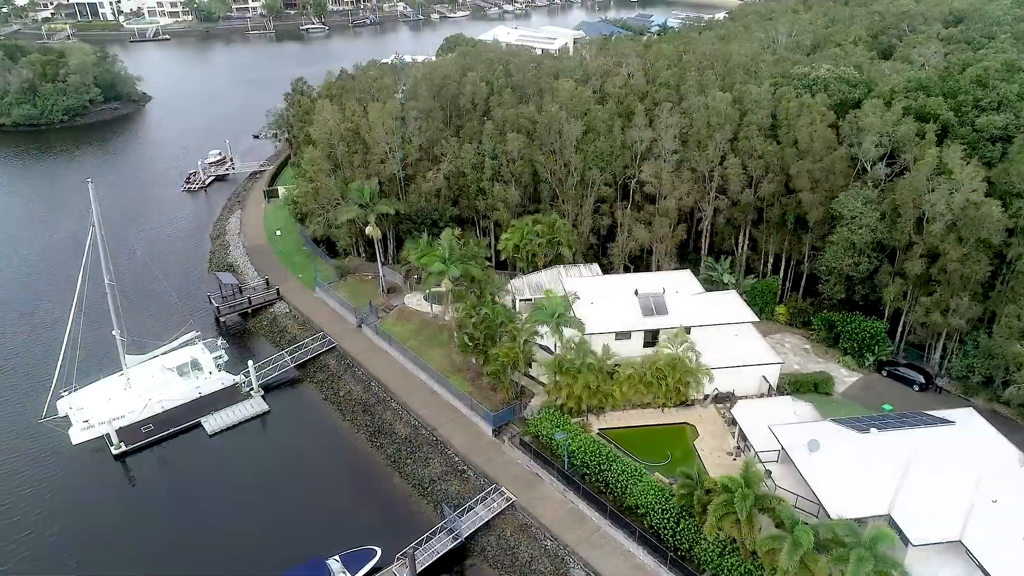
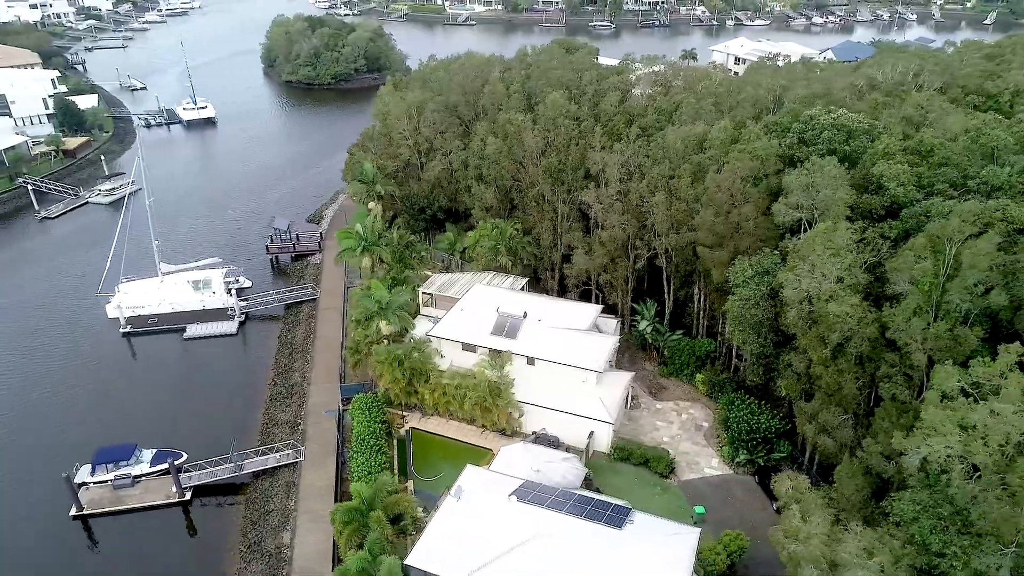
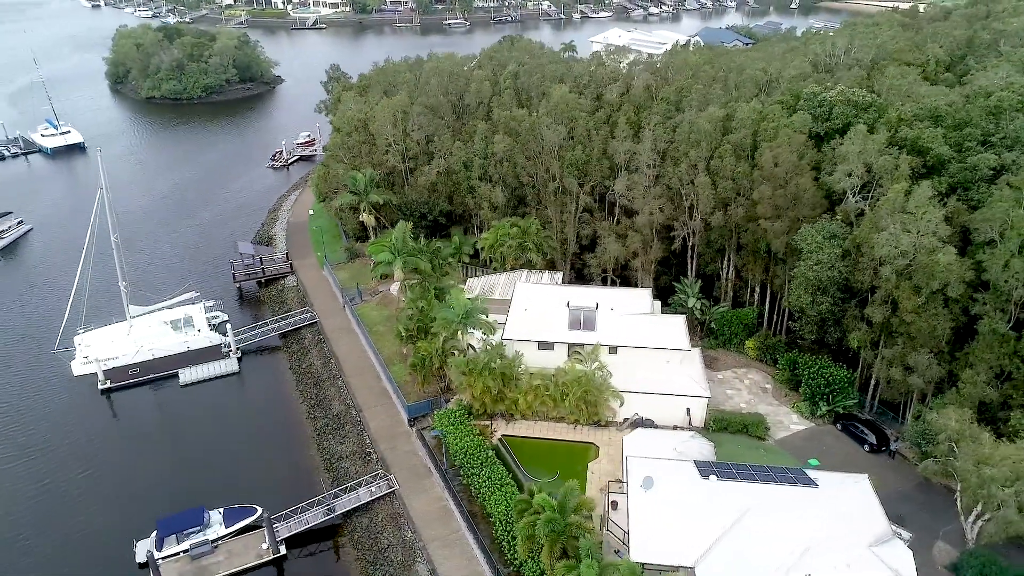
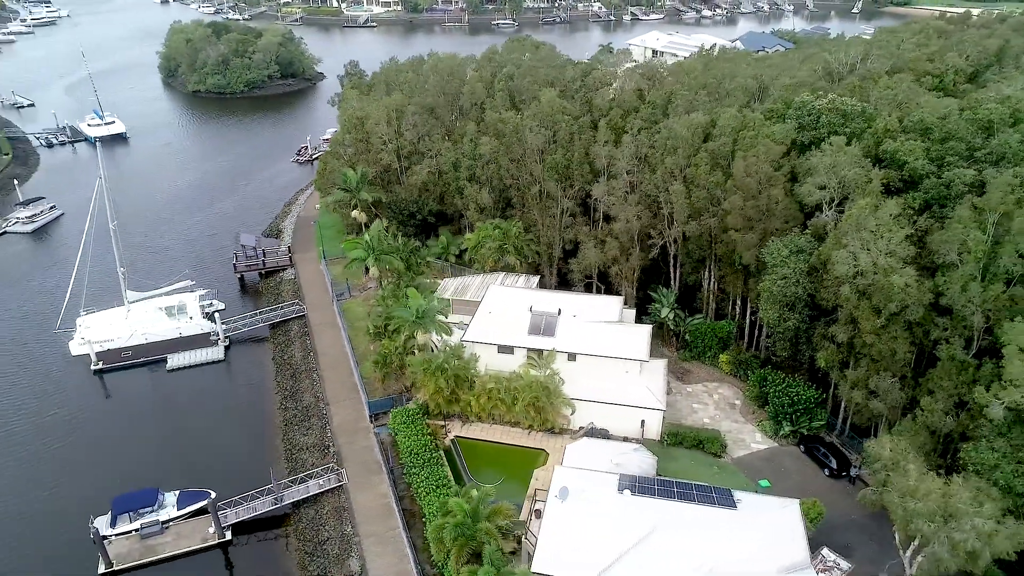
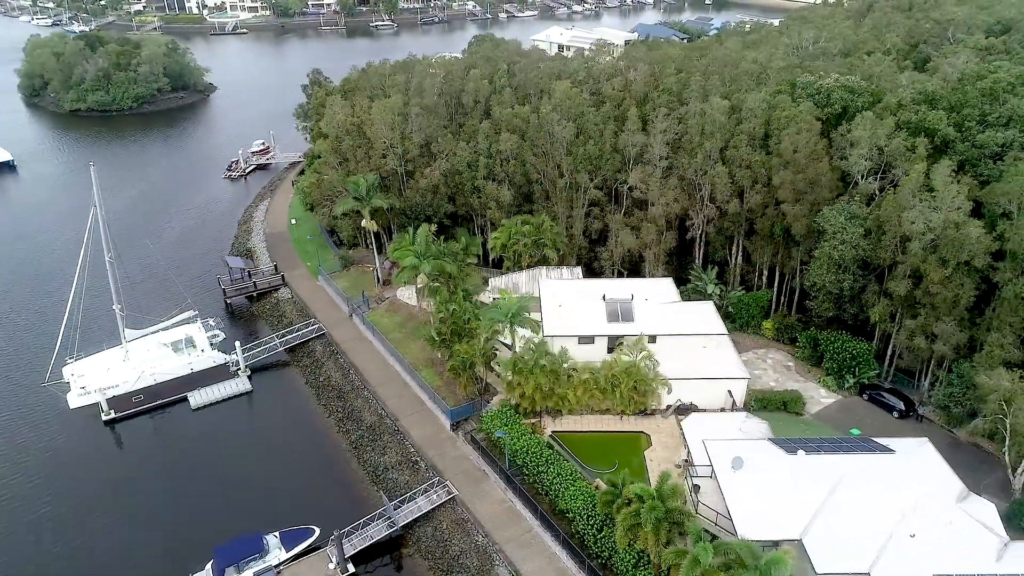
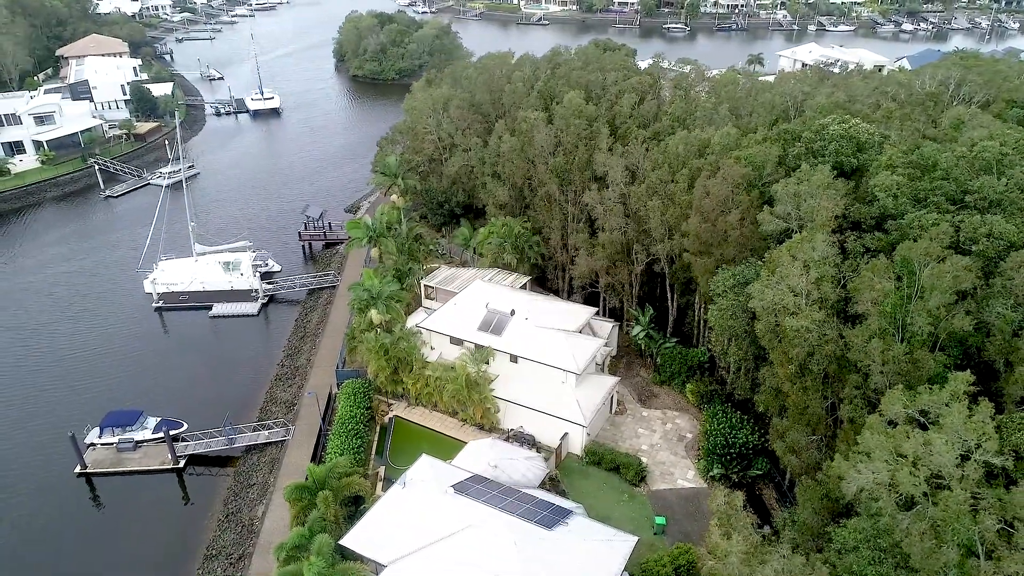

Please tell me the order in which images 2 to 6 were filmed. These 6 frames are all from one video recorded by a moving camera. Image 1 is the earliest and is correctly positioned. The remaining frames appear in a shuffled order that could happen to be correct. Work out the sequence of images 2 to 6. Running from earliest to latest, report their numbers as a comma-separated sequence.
5, 3, 4, 2, 6
